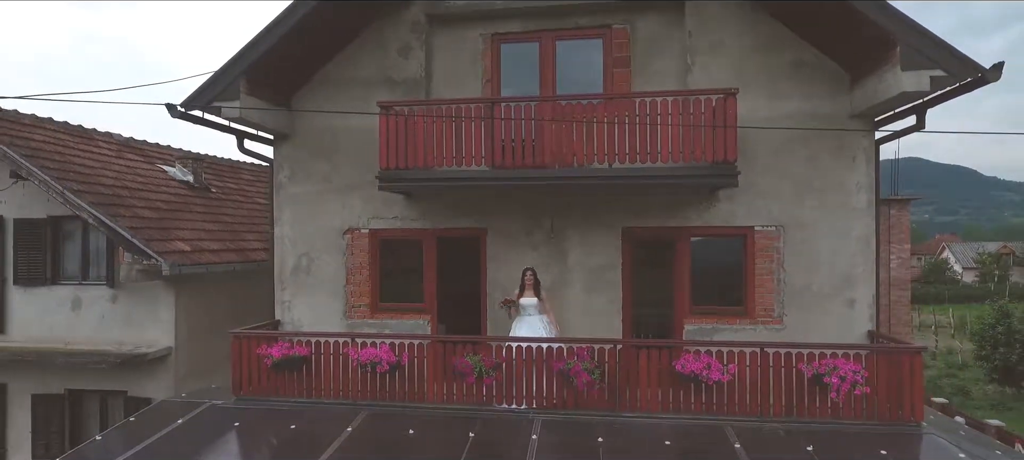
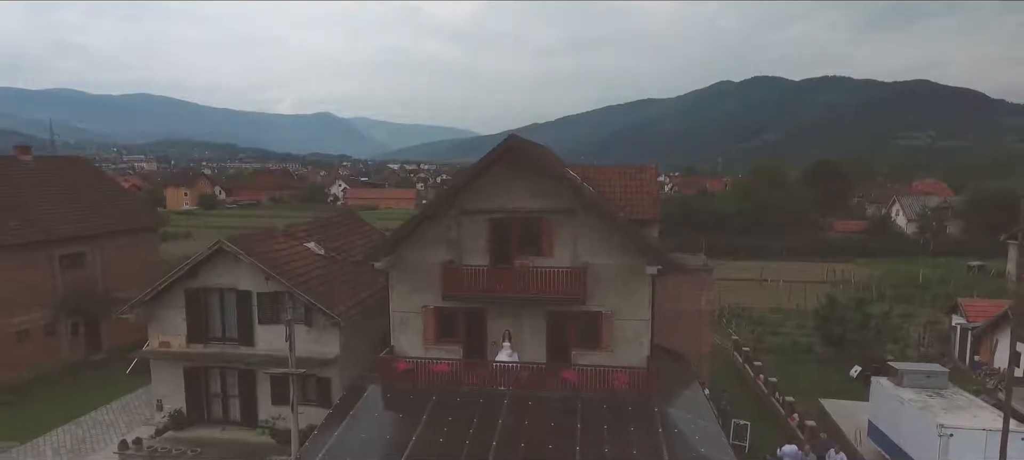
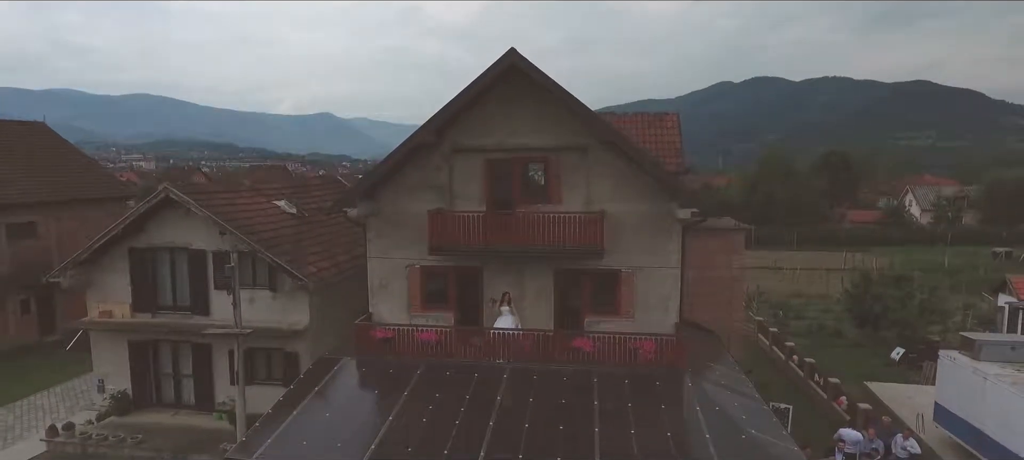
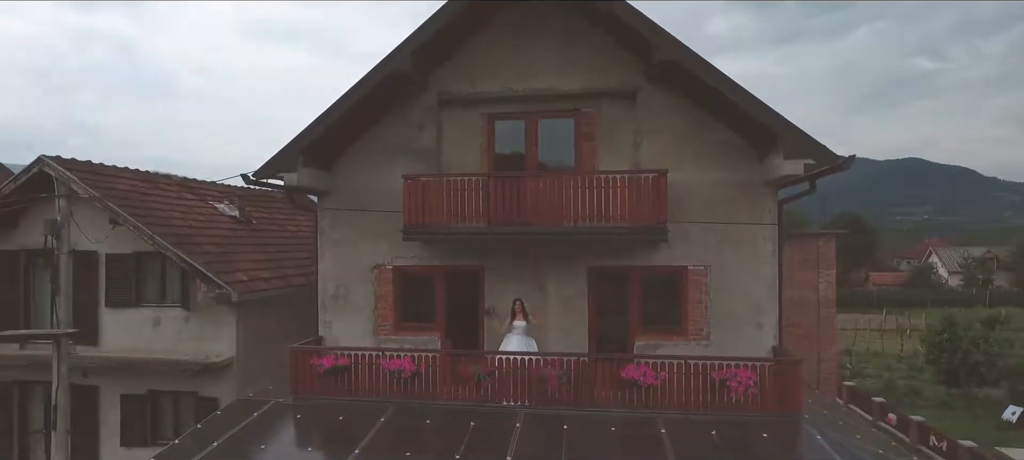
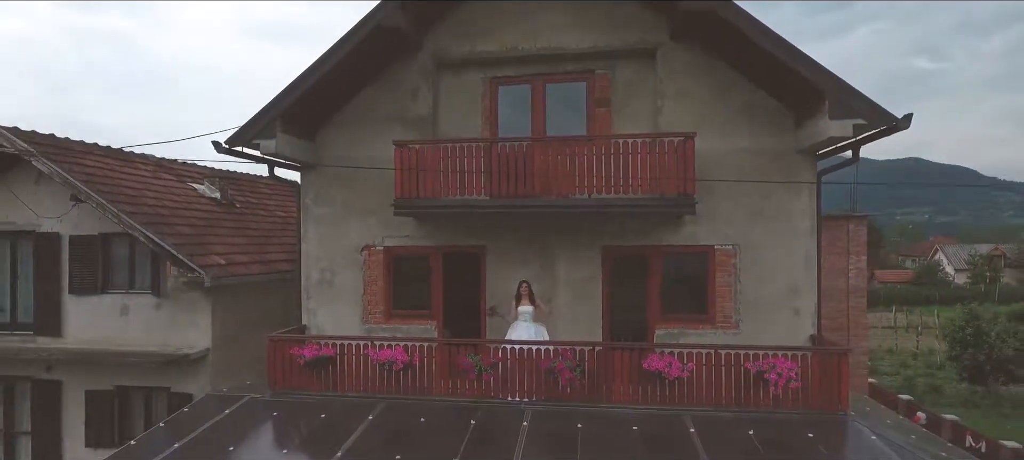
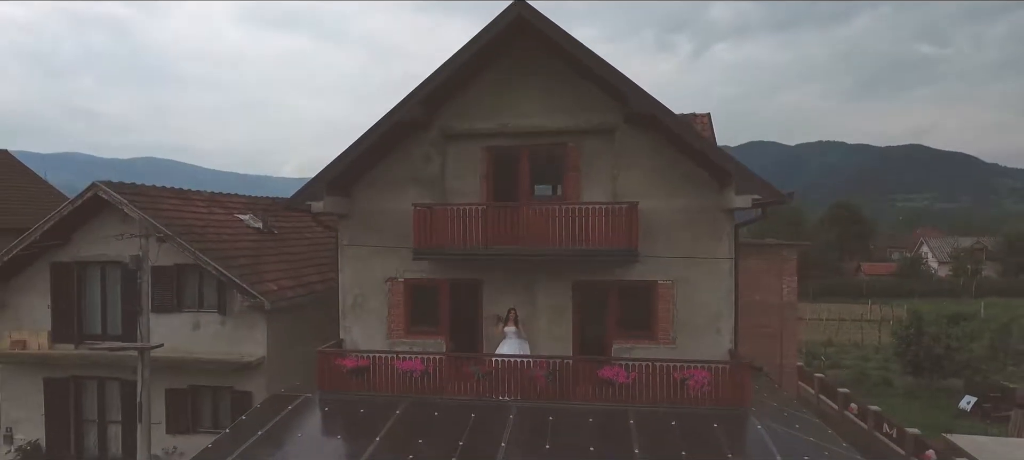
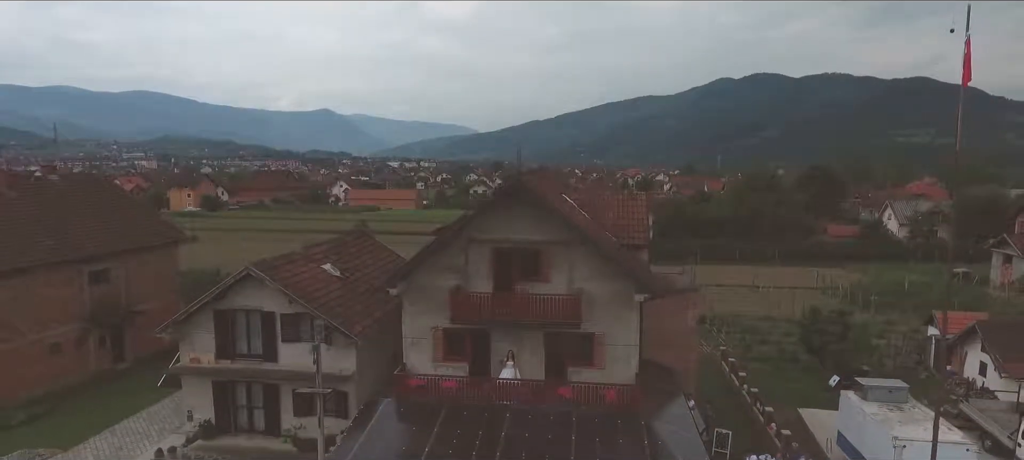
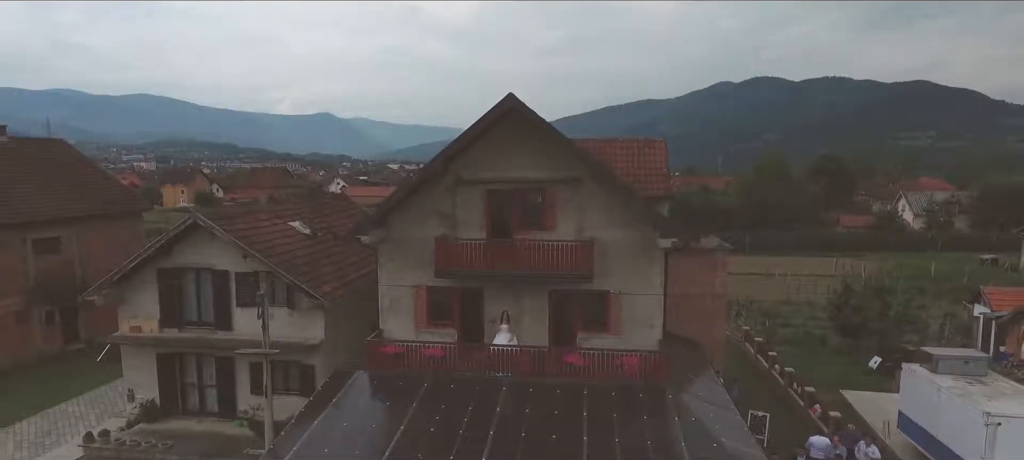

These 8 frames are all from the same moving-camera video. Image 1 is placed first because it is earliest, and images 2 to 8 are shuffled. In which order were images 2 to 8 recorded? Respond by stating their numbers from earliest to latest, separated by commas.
5, 4, 6, 3, 8, 2, 7
